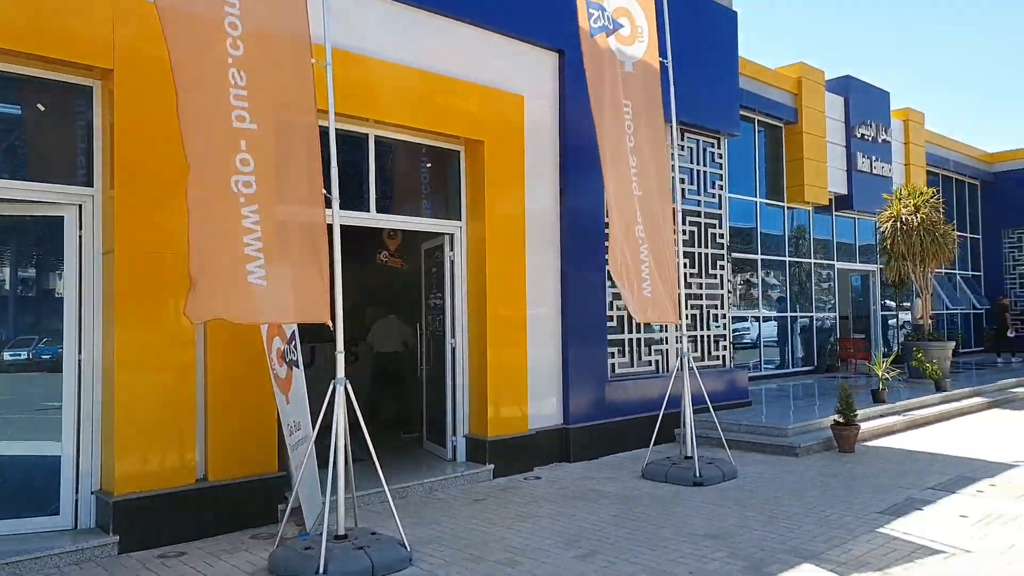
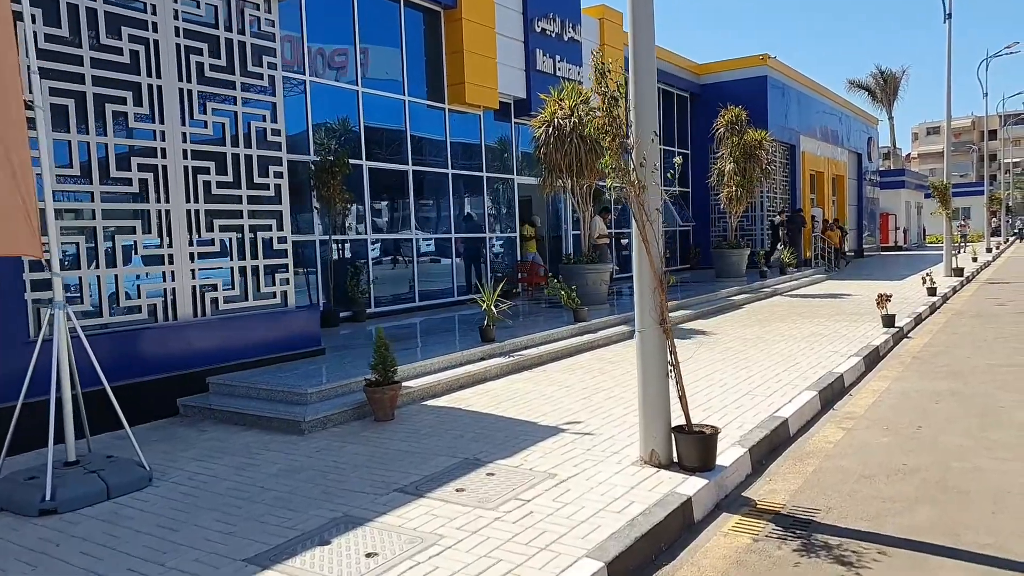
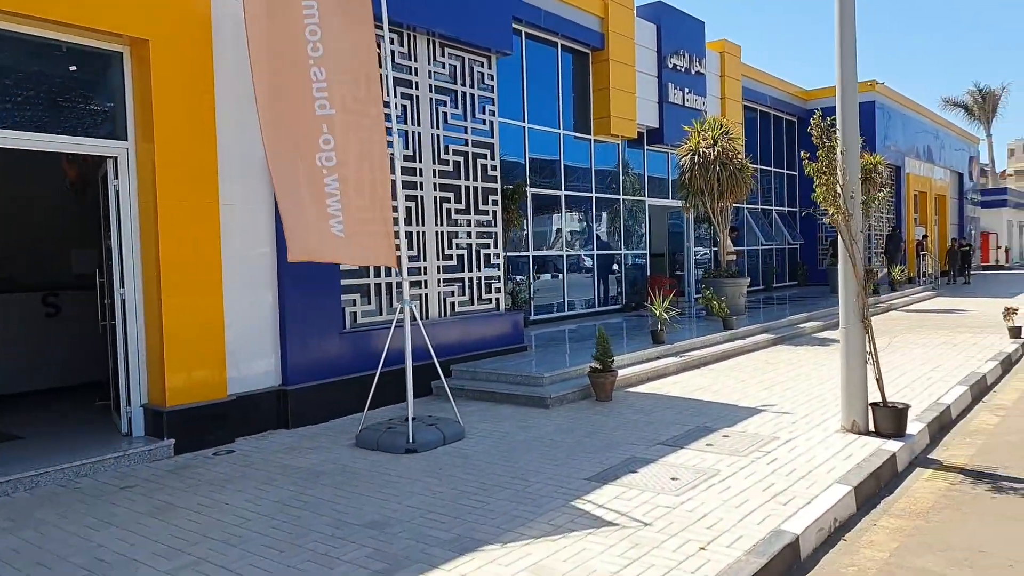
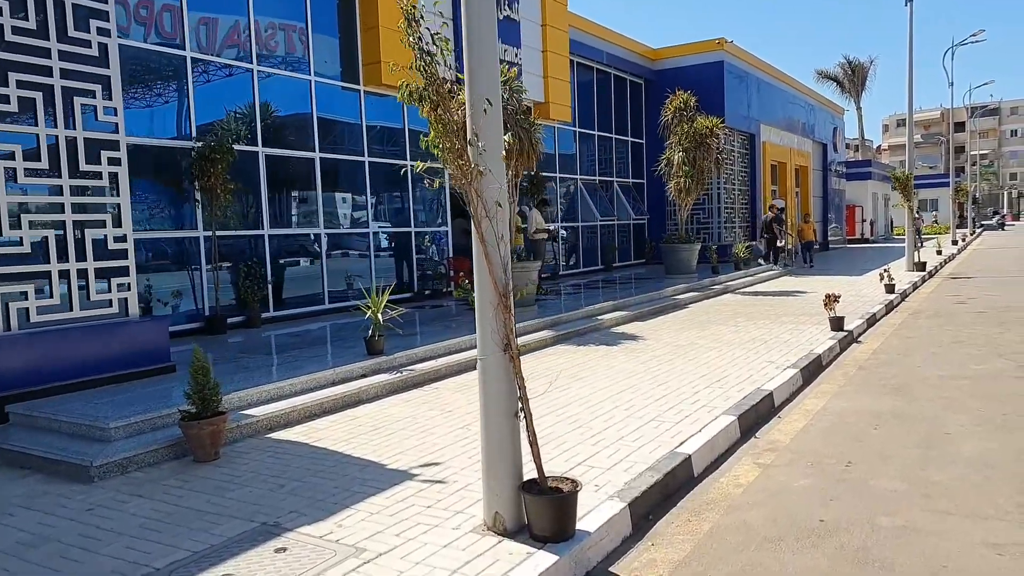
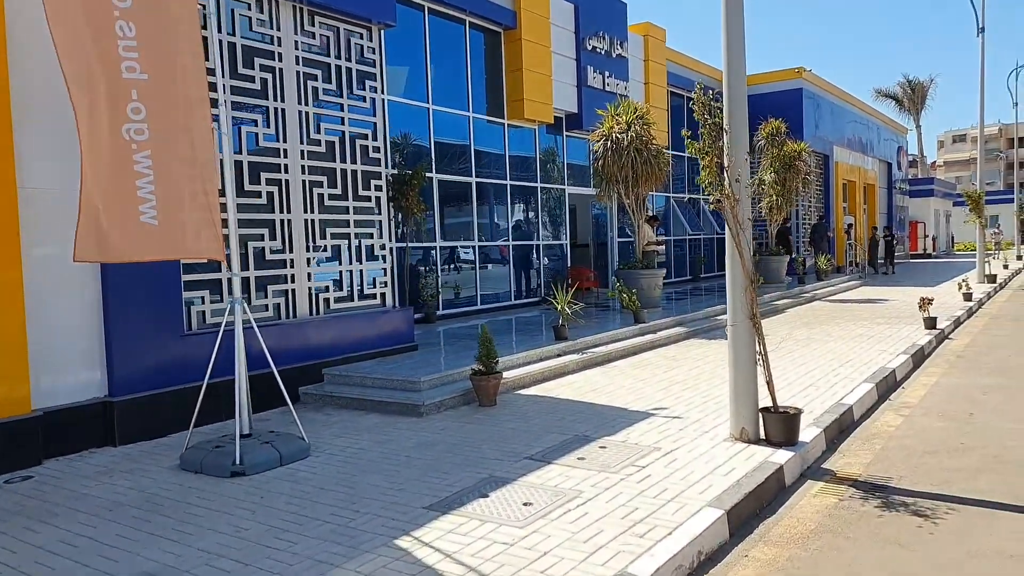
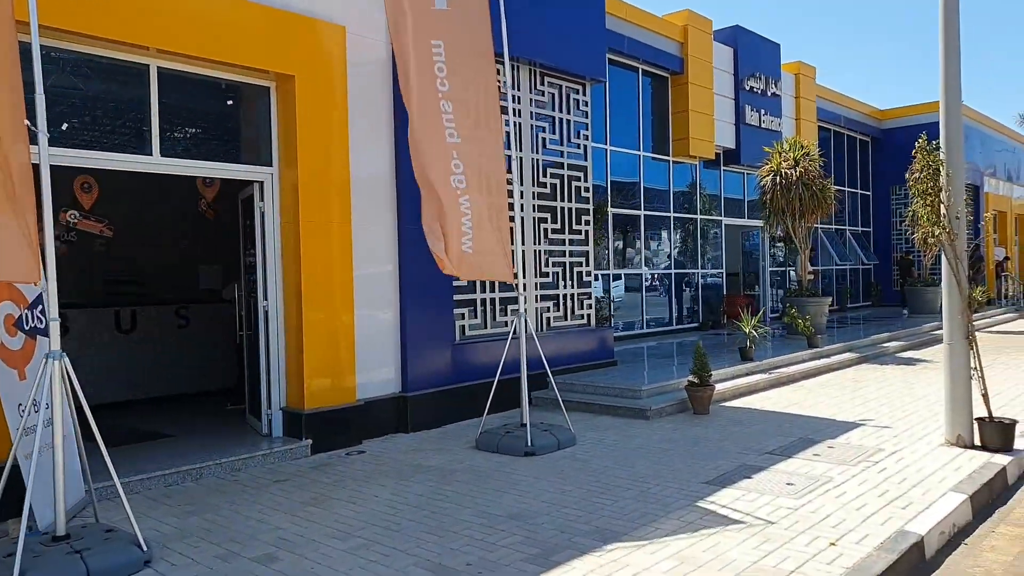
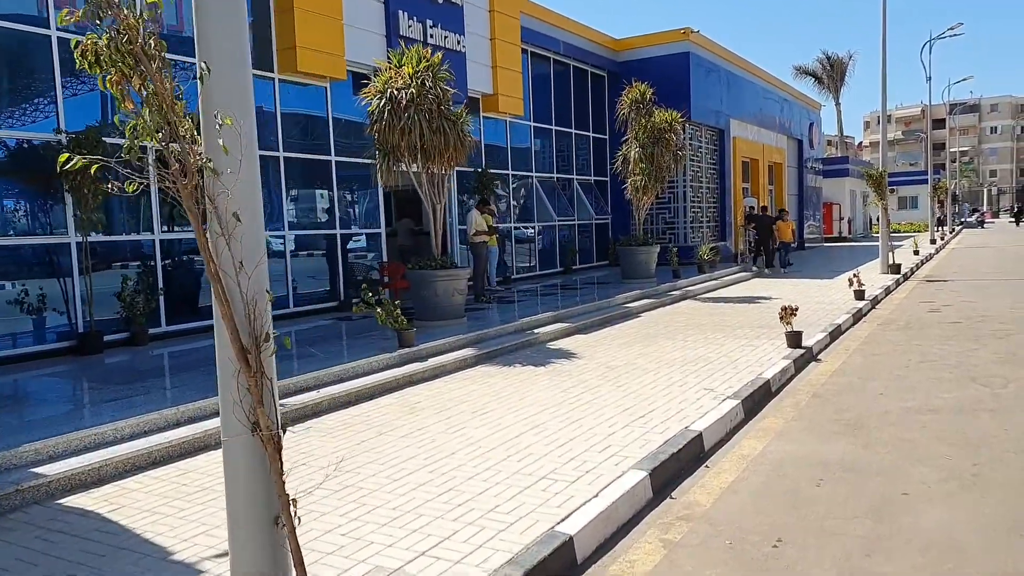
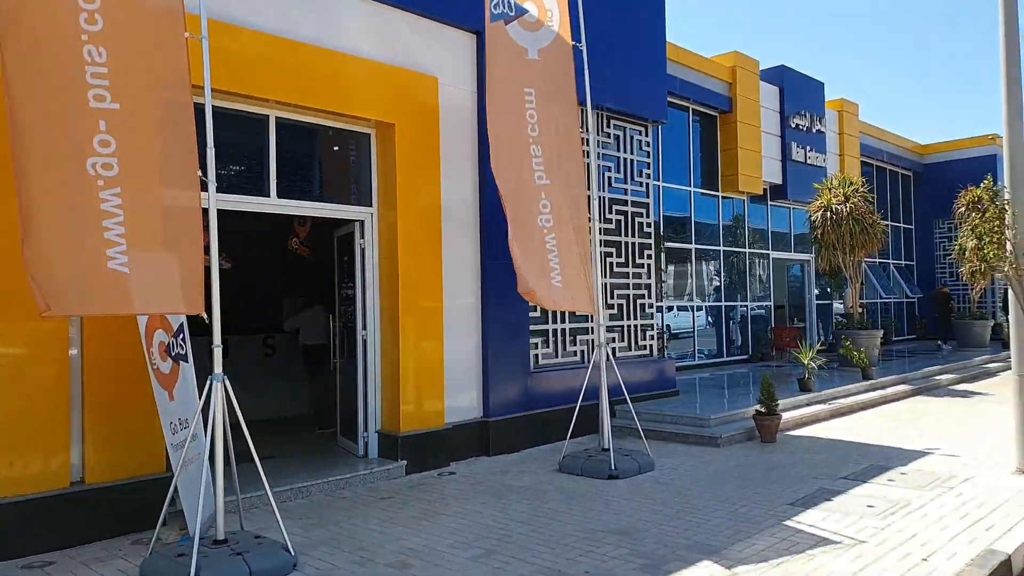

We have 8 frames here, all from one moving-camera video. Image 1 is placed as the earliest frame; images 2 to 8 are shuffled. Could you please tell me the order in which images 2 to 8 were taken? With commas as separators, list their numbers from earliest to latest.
8, 6, 3, 5, 2, 4, 7
